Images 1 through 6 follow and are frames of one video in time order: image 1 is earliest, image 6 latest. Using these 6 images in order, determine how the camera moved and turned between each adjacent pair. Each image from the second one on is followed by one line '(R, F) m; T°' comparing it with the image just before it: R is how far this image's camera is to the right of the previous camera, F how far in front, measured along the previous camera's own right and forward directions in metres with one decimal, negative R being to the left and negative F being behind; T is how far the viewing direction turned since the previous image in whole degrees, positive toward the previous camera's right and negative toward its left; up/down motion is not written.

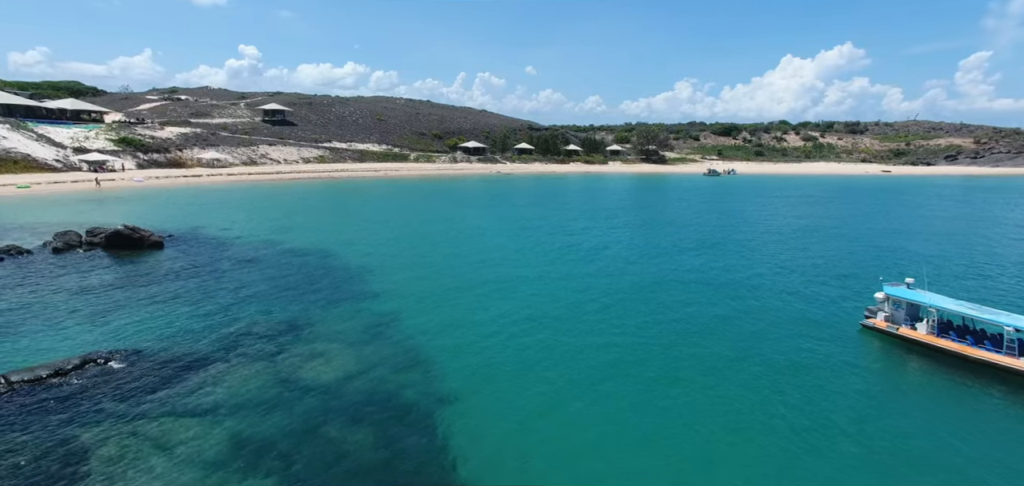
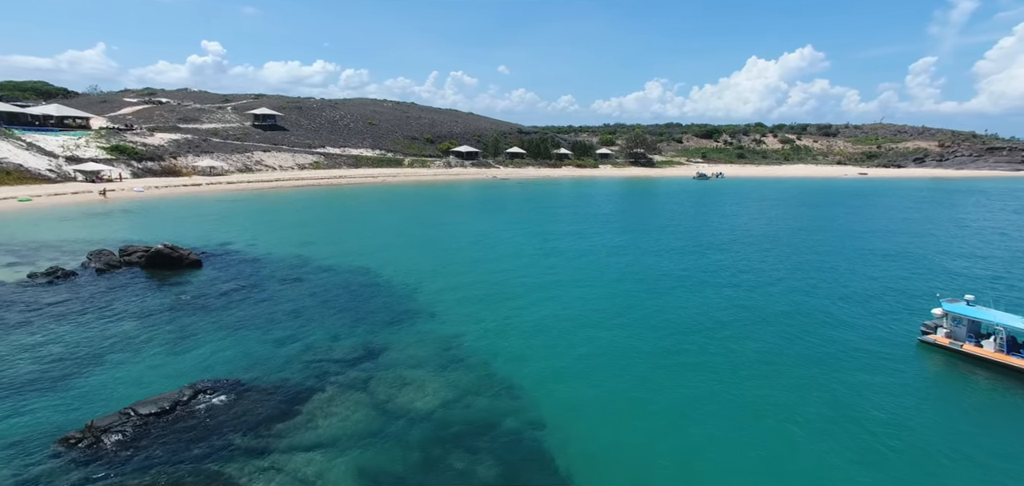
(-3.2, -0.5) m; +3°
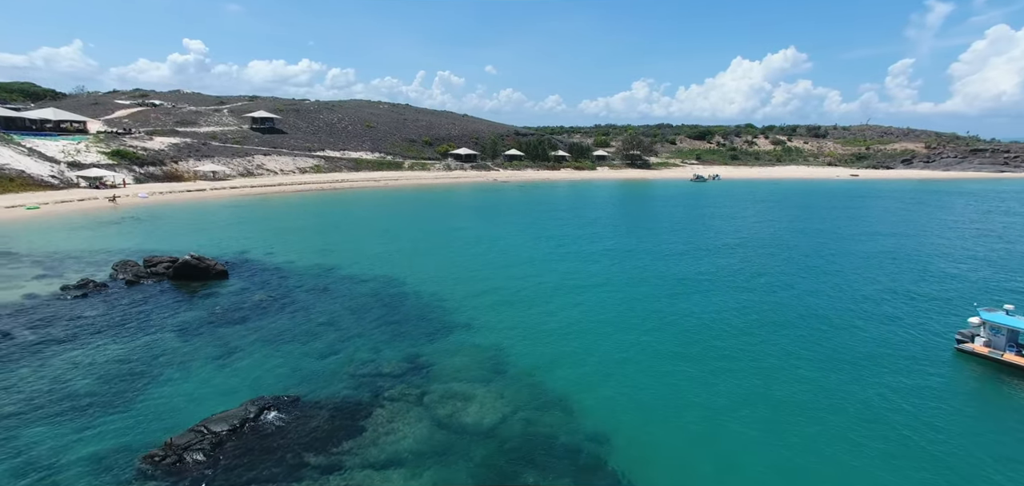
(-1.7, -0.4) m; +1°
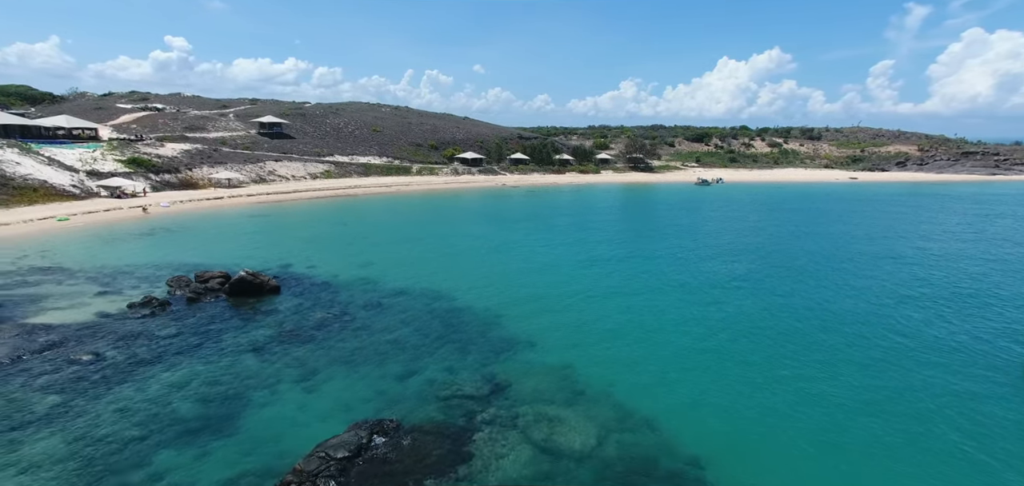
(-2.7, -0.6) m; +1°
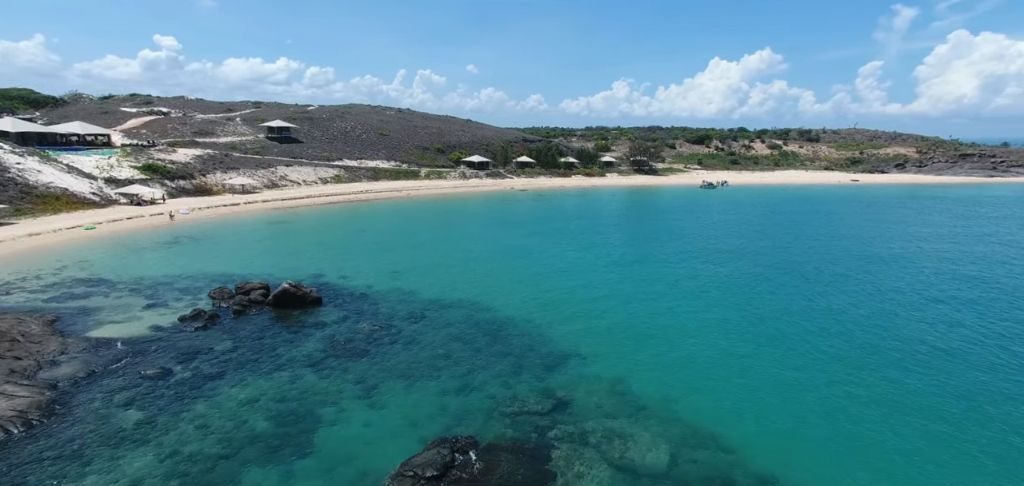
(-2.1, -0.5) m; +1°
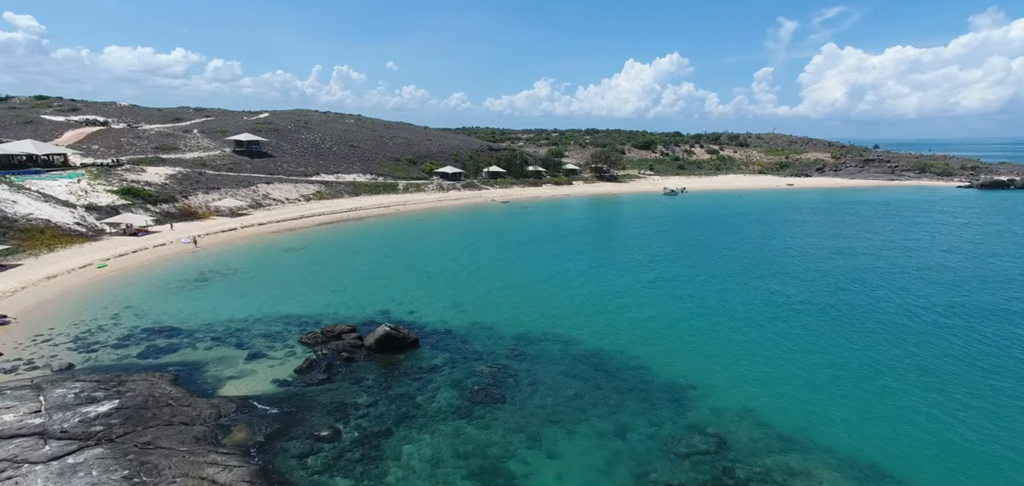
(-7.9, -1.1) m; +8°
